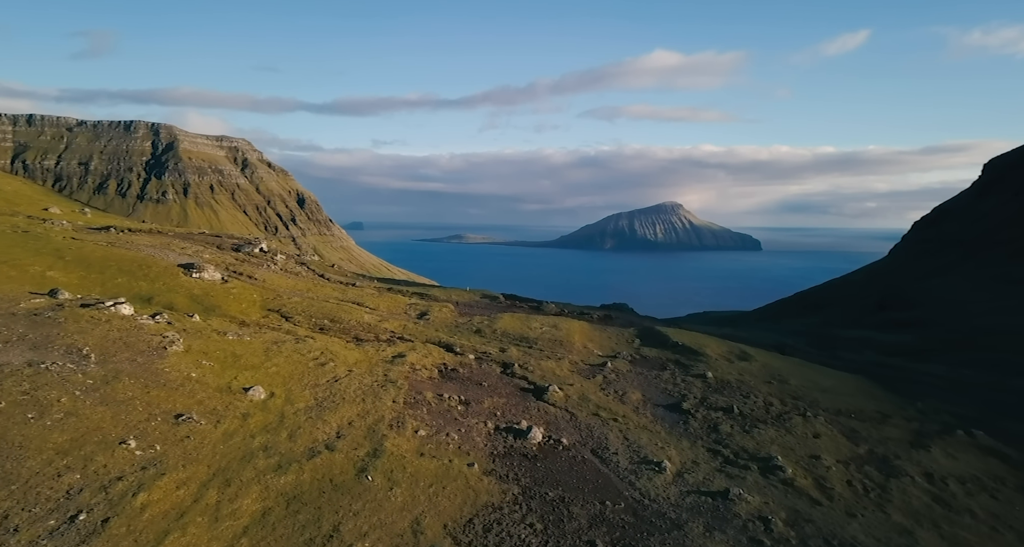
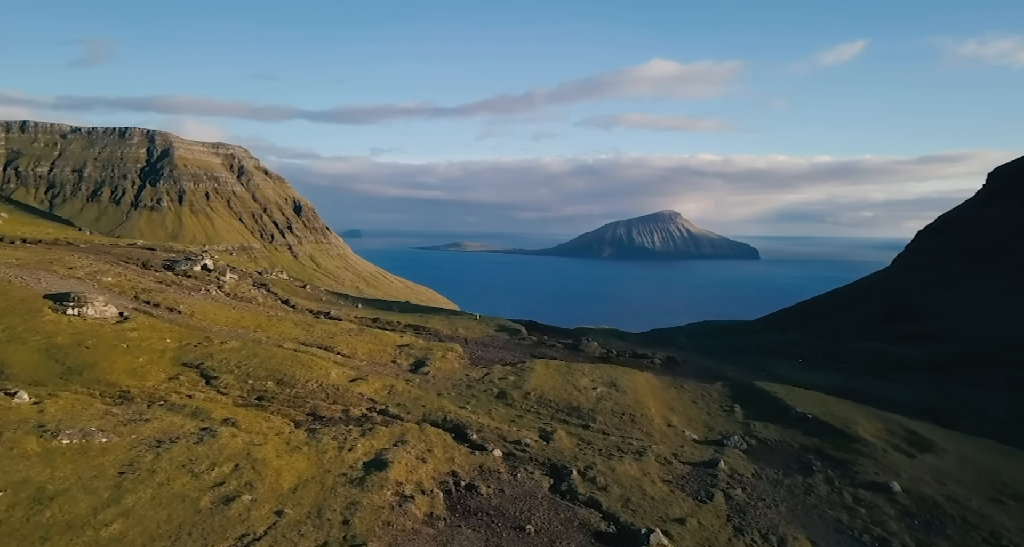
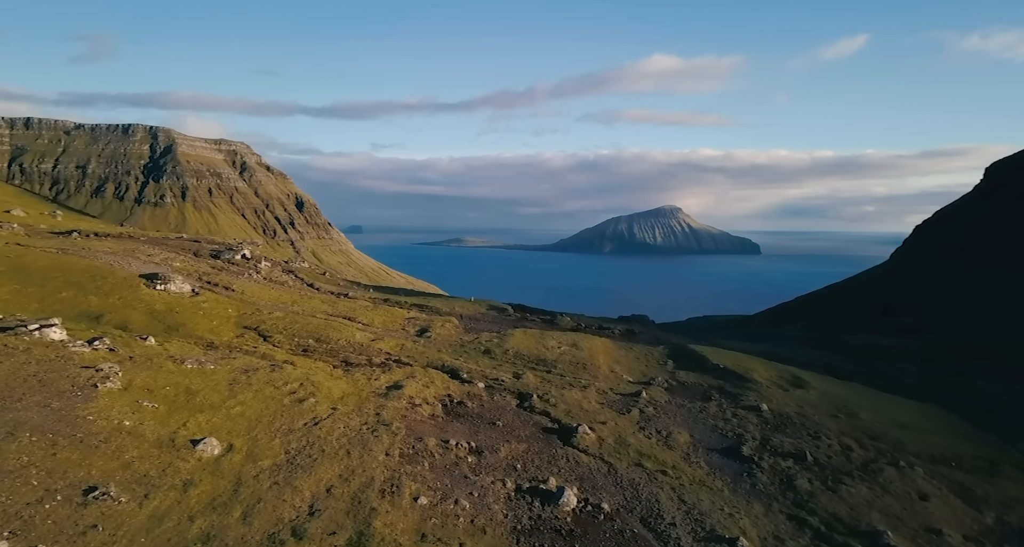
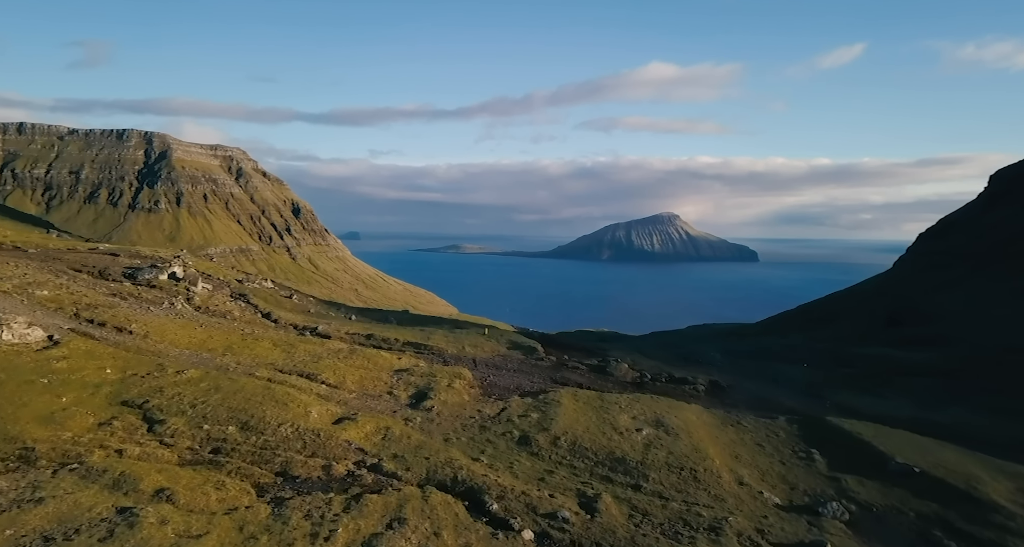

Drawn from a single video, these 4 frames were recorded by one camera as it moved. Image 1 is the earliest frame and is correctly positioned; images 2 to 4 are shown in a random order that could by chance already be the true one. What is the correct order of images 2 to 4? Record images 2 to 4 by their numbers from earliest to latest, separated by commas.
3, 2, 4
